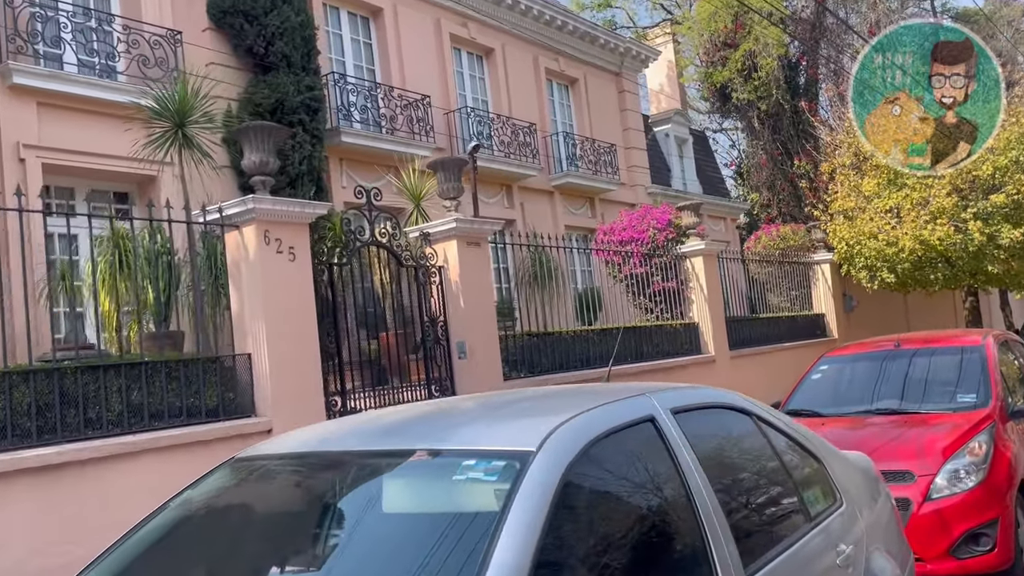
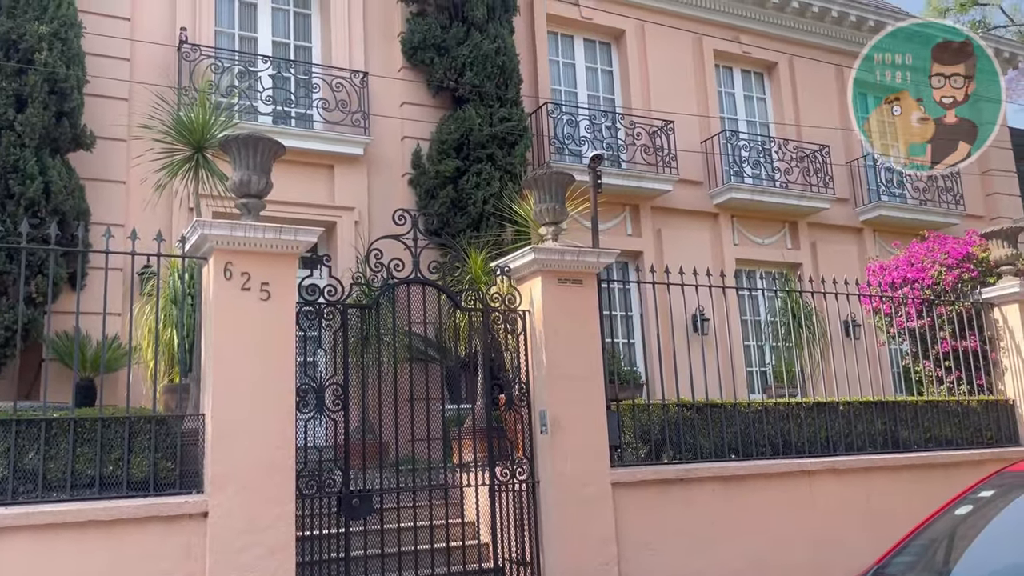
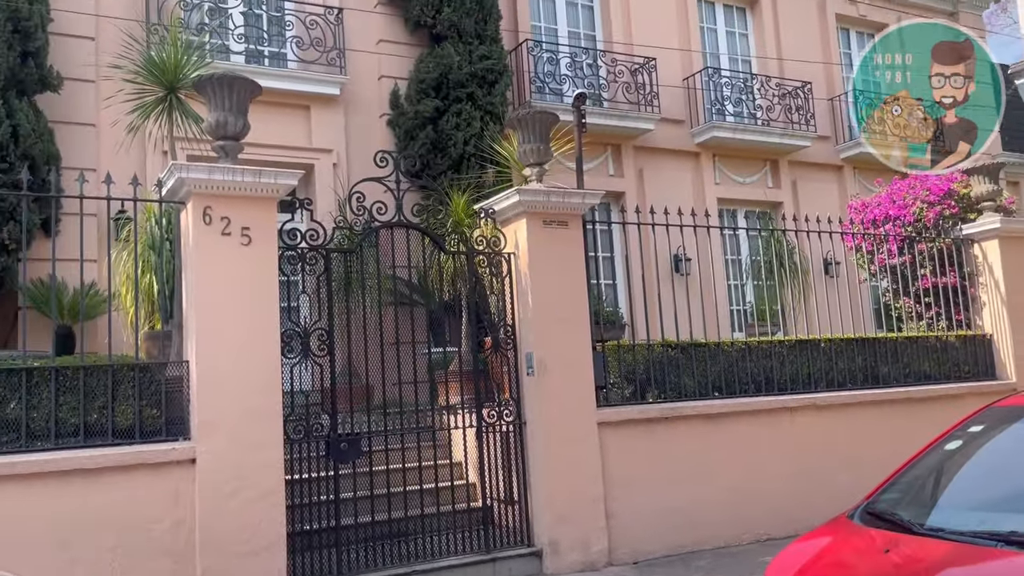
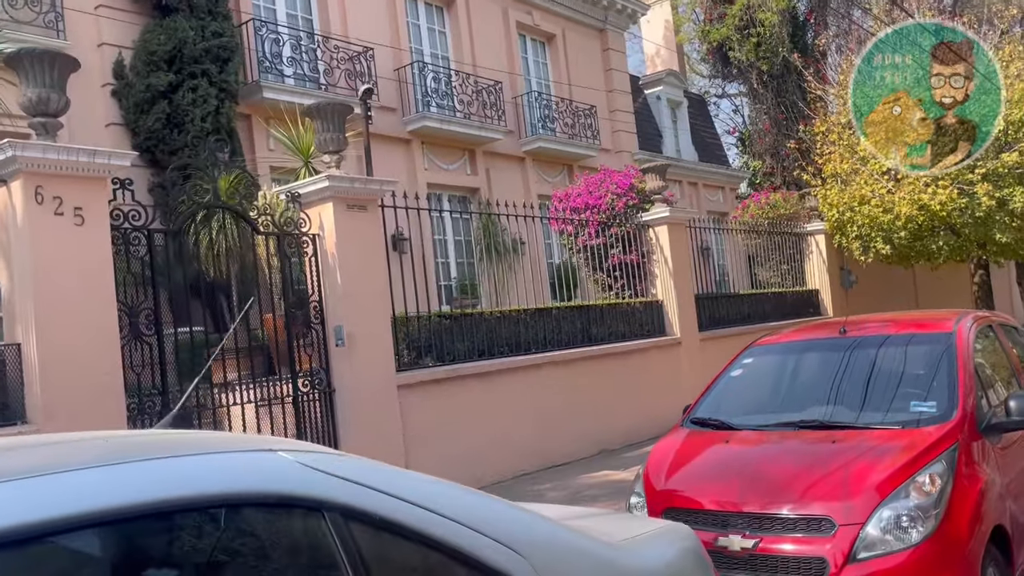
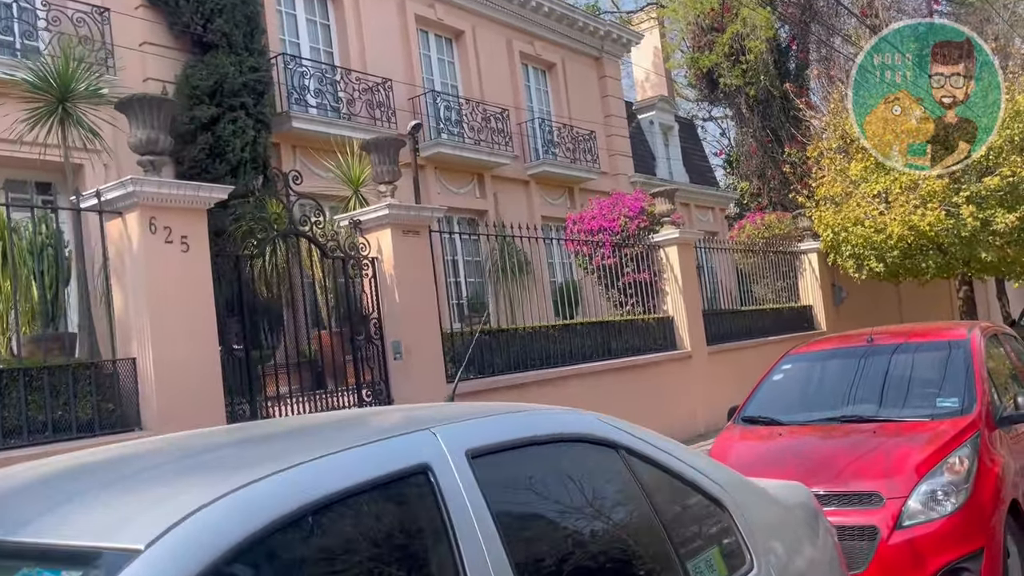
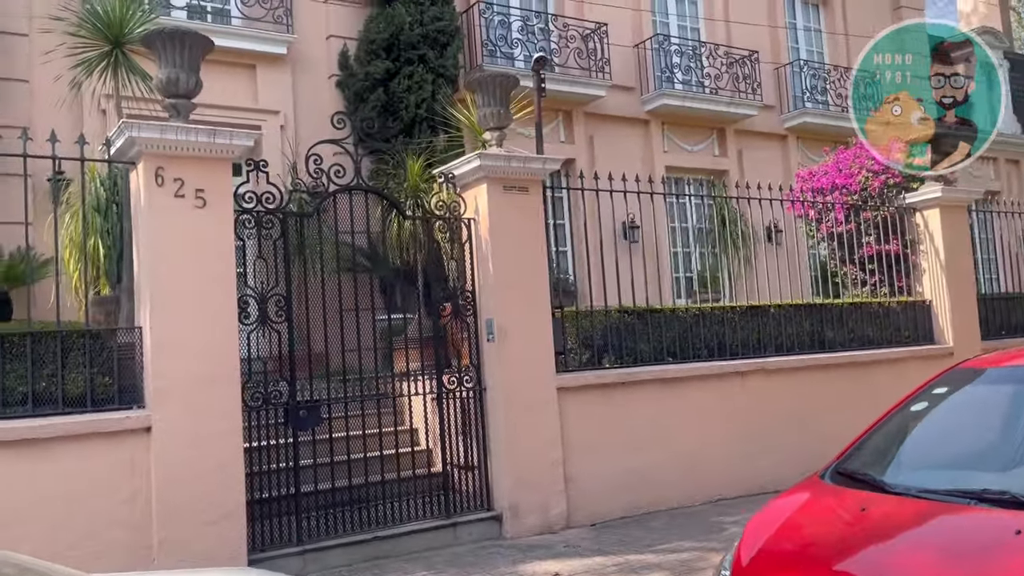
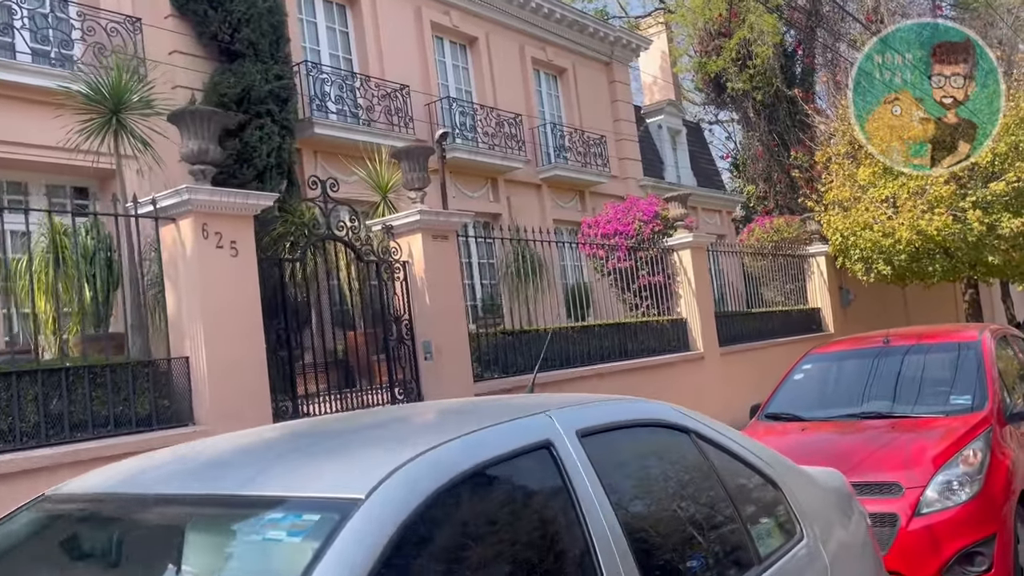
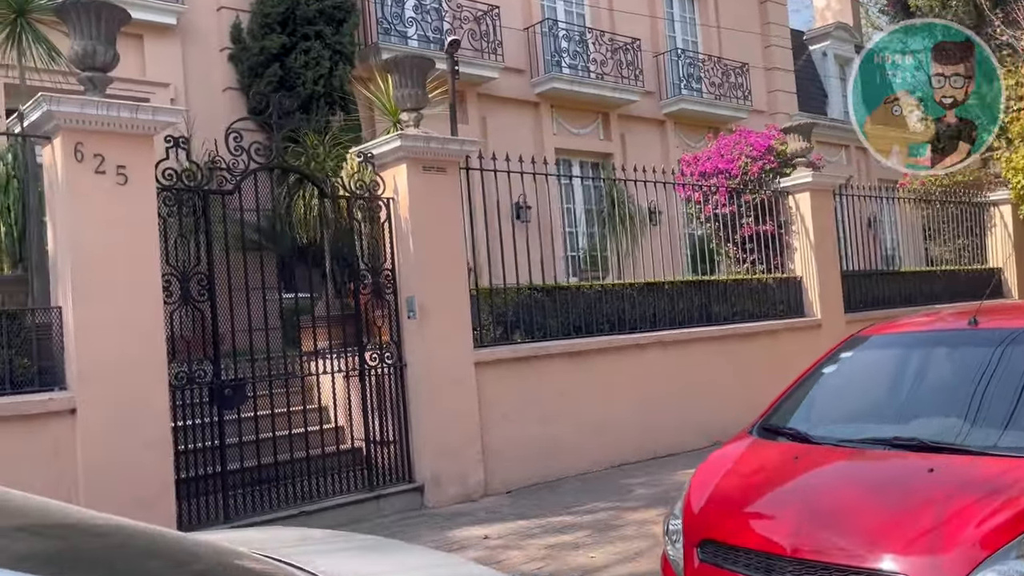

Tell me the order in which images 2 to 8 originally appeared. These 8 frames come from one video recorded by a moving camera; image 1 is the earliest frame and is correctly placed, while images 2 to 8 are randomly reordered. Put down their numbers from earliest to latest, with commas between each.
7, 5, 4, 8, 6, 3, 2
